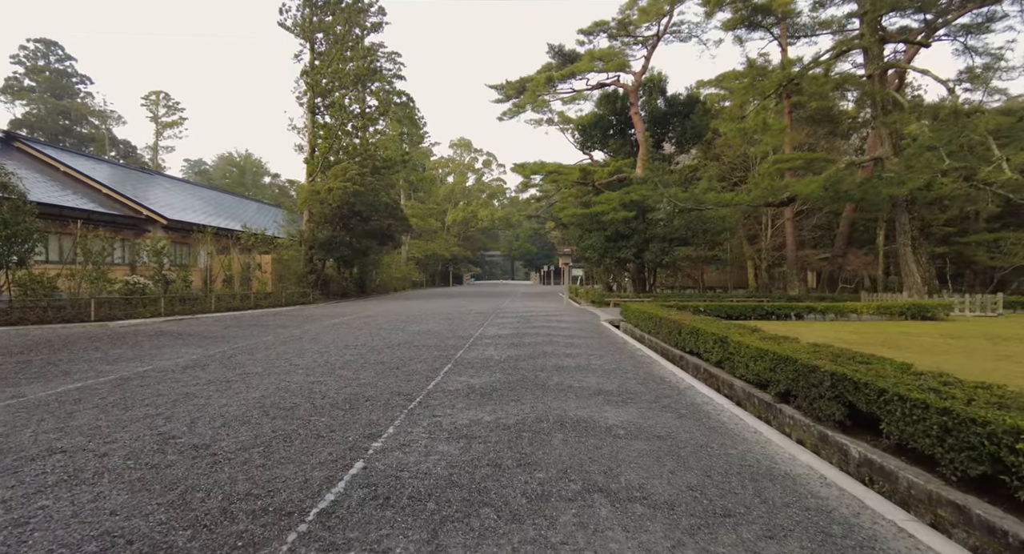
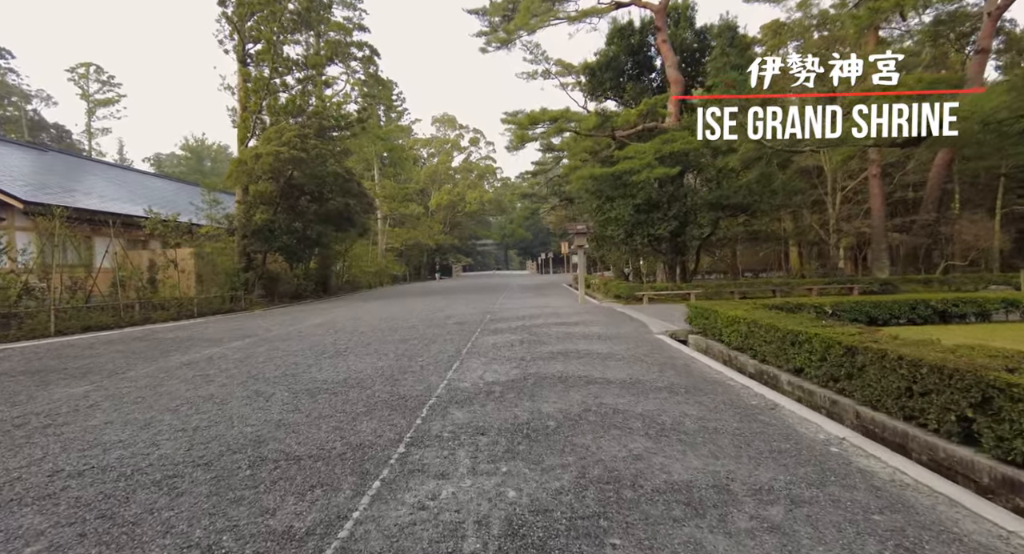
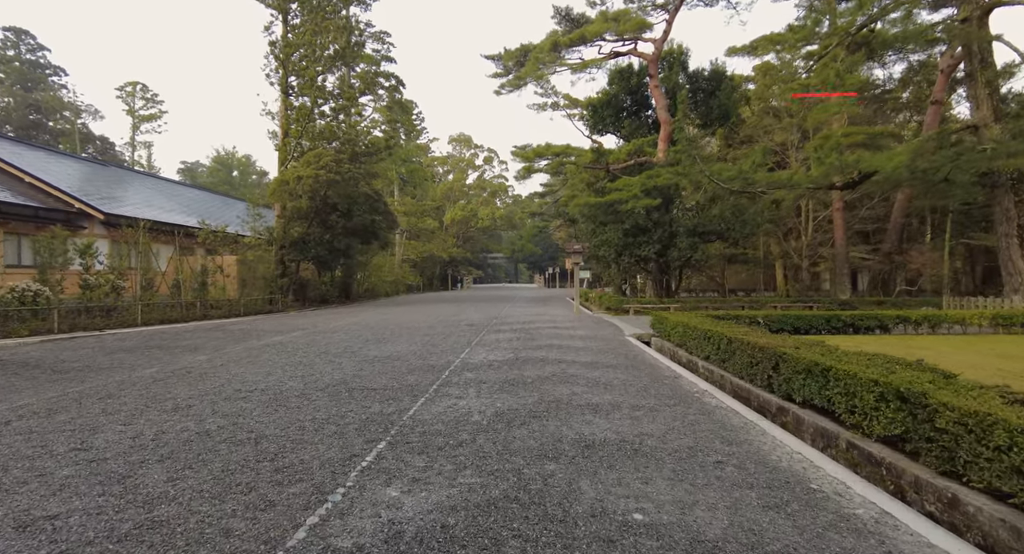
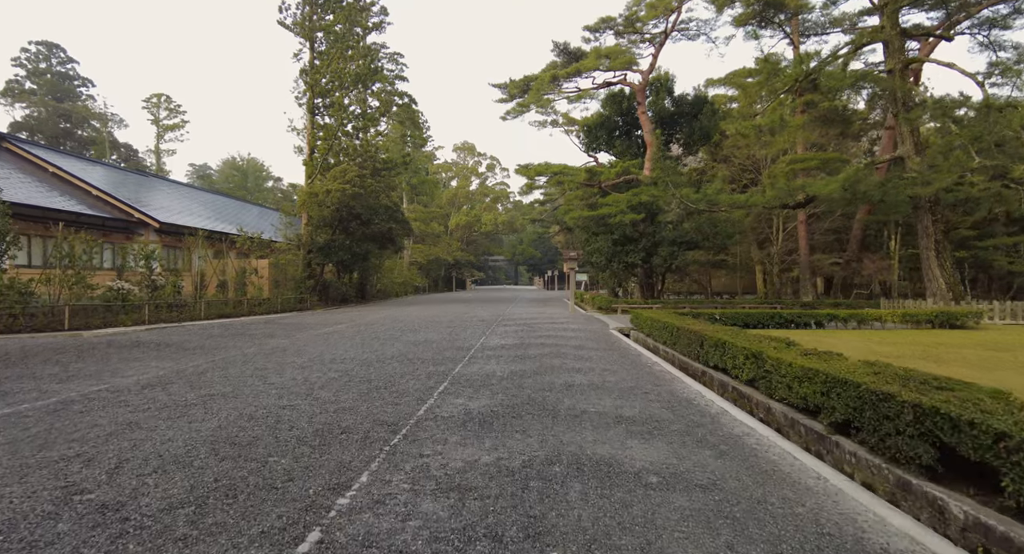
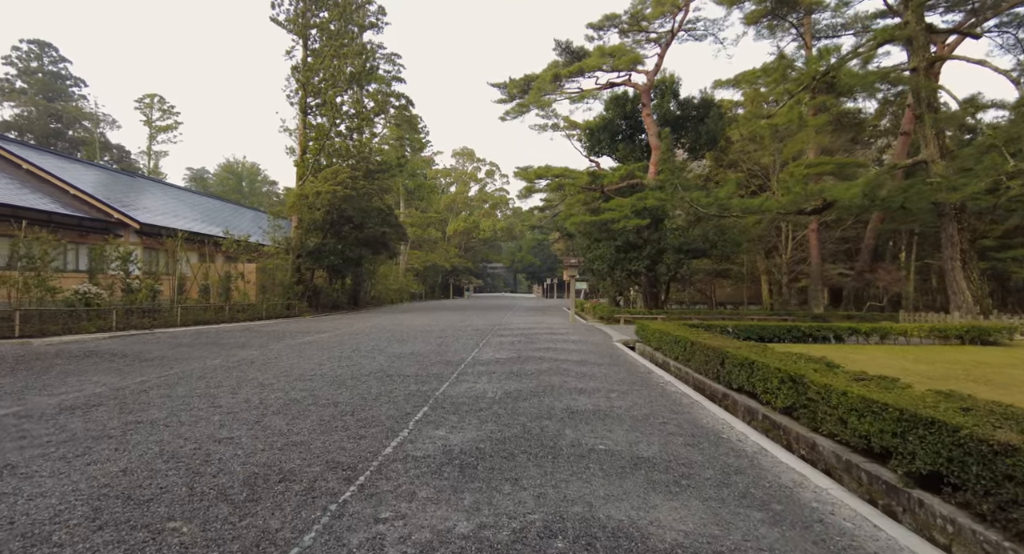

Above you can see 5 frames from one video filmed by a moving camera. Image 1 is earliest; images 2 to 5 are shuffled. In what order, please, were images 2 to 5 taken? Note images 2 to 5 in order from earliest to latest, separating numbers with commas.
4, 5, 3, 2
